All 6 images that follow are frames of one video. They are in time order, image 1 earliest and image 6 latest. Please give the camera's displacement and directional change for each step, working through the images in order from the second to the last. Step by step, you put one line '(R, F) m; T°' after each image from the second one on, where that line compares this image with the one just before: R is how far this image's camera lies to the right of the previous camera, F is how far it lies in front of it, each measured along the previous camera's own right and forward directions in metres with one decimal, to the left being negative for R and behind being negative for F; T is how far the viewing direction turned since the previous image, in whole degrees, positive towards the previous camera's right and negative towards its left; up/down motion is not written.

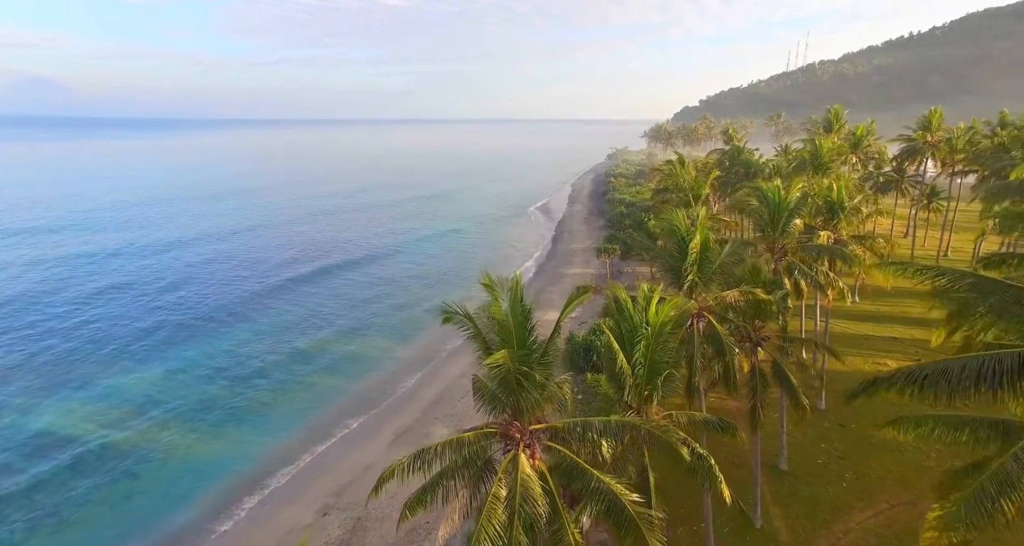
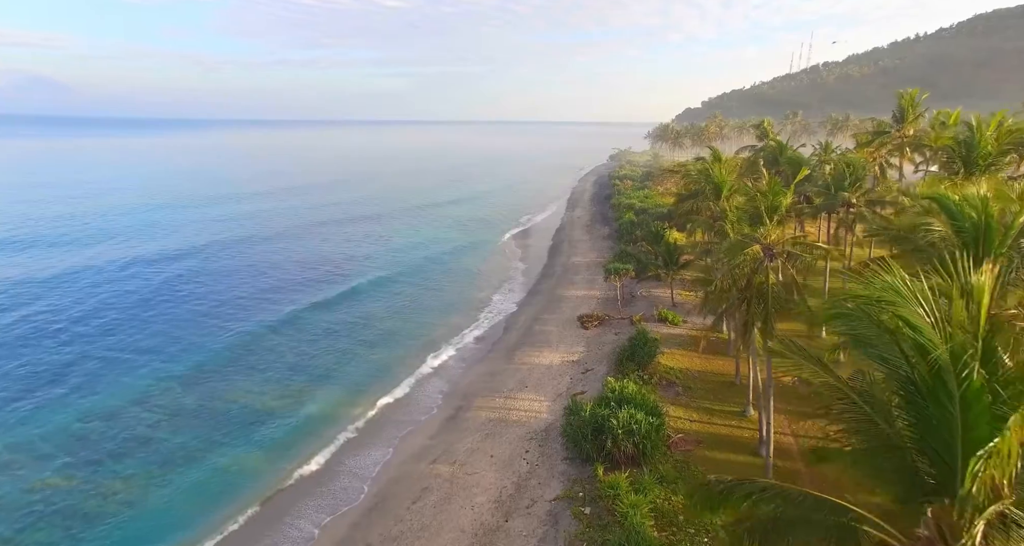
(+0.8, +9.2) m; 0°
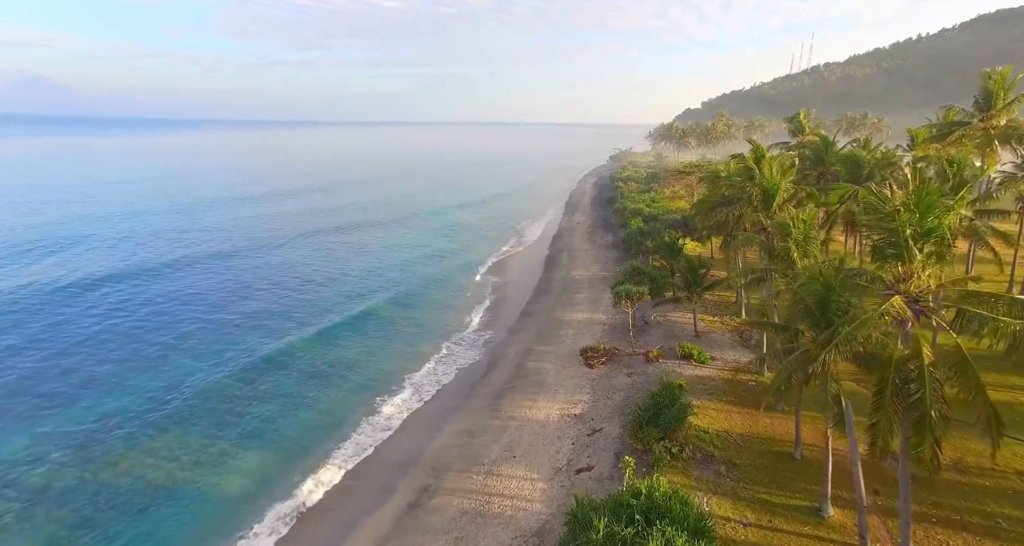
(+0.5, +6.8) m; 0°
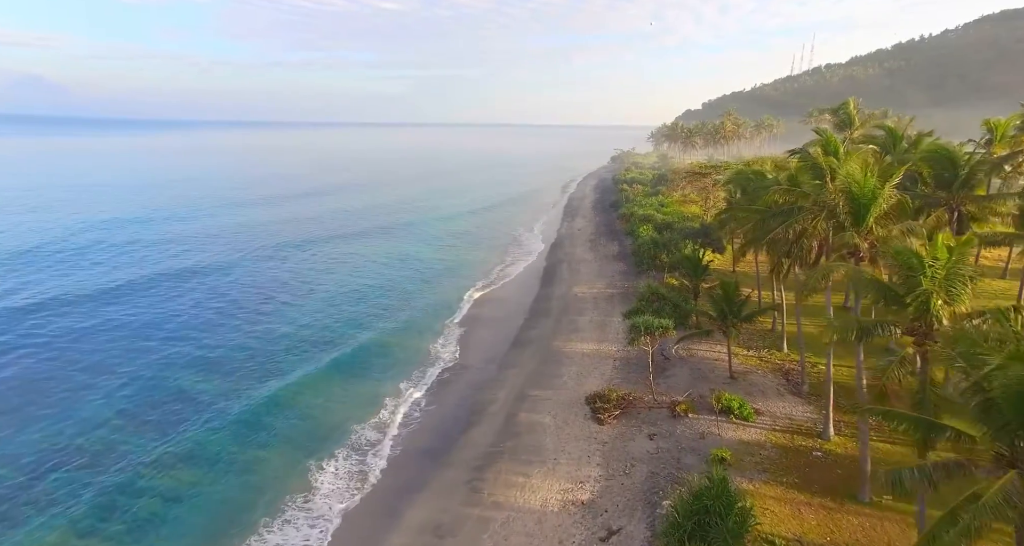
(+0.4, +6.3) m; 0°
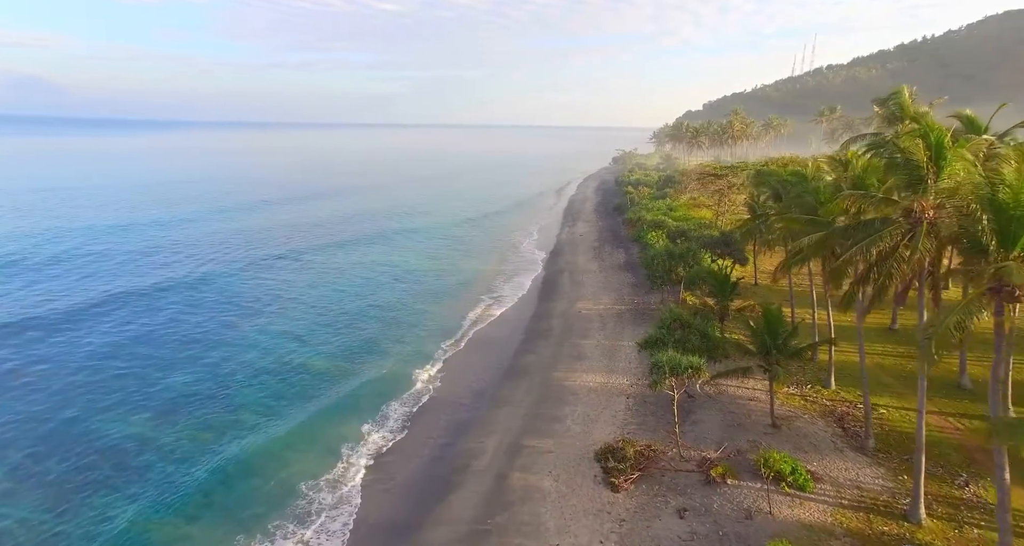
(+0.3, +4.7) m; 0°
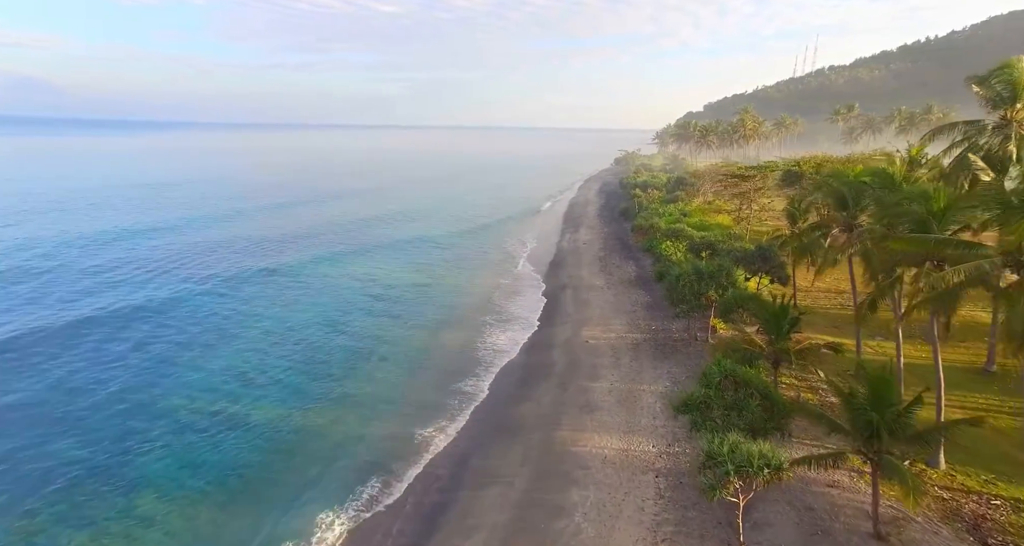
(+0.3, +6.3) m; 0°
